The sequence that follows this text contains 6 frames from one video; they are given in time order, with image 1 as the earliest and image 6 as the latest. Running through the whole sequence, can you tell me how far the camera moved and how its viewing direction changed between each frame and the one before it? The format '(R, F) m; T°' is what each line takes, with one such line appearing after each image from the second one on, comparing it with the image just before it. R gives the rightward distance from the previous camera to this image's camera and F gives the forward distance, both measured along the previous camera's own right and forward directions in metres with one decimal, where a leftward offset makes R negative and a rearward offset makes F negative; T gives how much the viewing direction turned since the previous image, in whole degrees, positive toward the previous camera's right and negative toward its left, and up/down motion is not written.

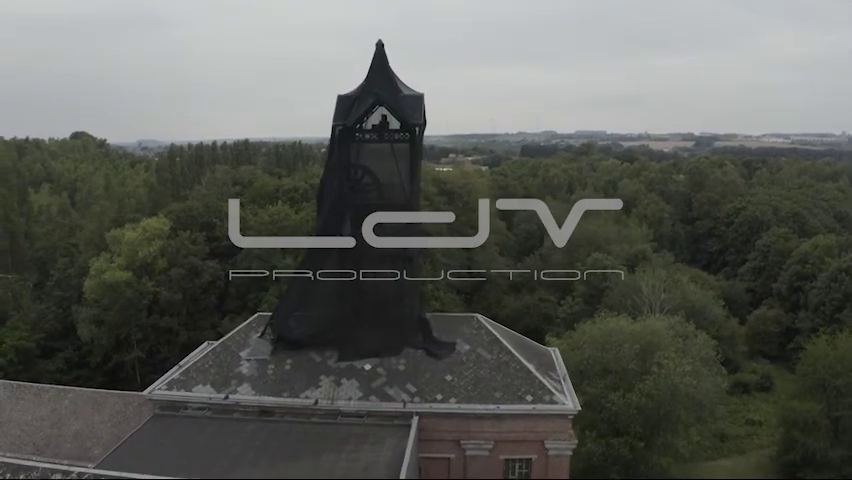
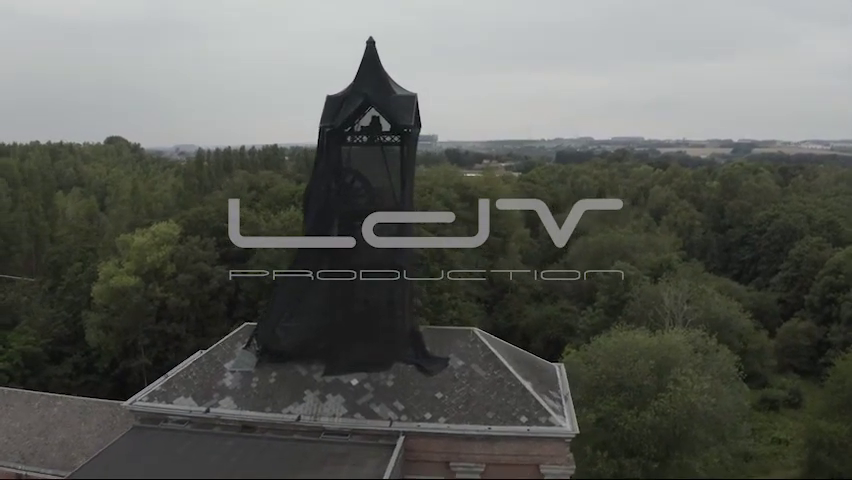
(+0.7, +0.7) m; -3°
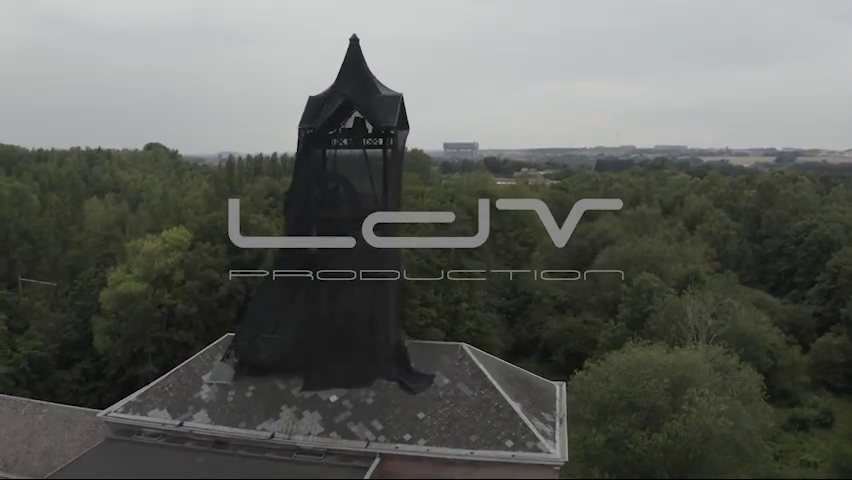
(+0.9, +0.7) m; -3°
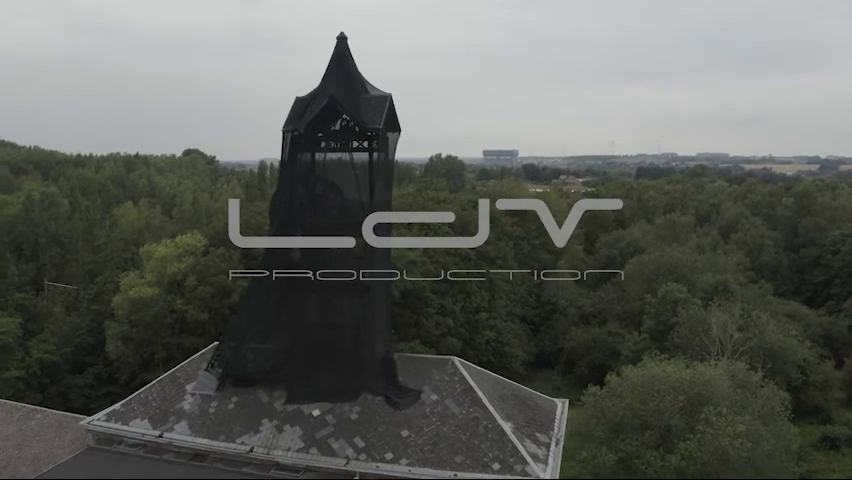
(+0.8, +0.6) m; -3°
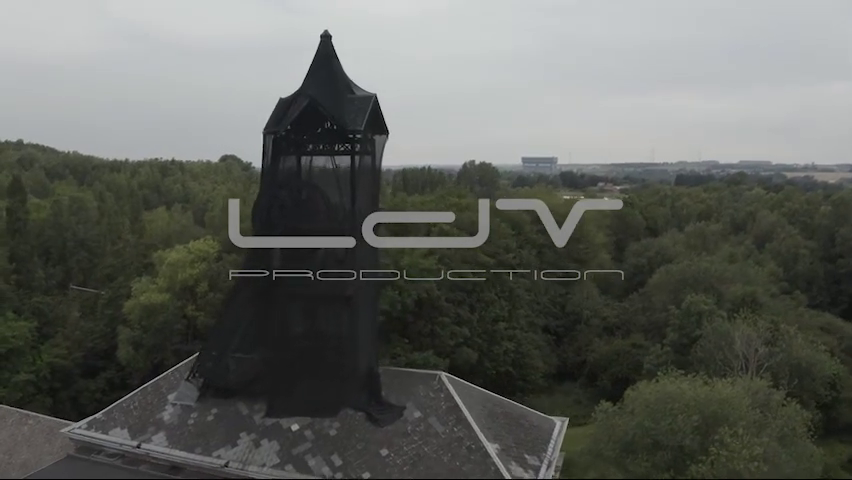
(+0.8, +0.5) m; -3°
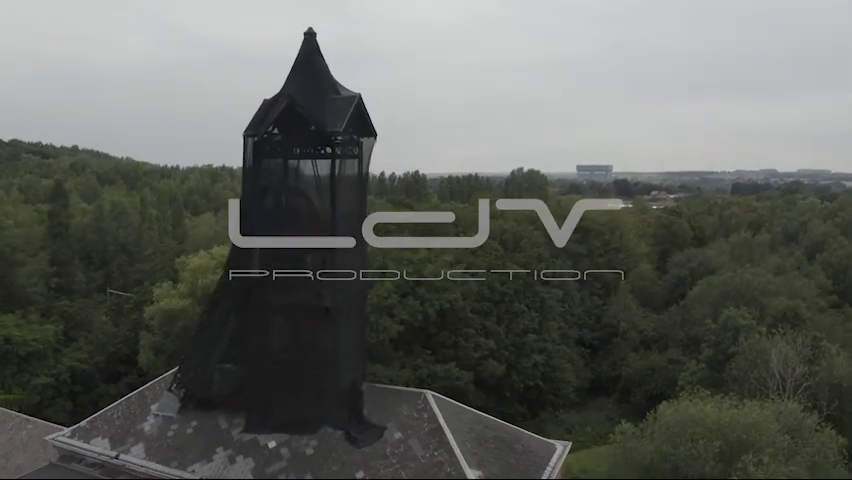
(+1.0, +0.6) m; -4°
